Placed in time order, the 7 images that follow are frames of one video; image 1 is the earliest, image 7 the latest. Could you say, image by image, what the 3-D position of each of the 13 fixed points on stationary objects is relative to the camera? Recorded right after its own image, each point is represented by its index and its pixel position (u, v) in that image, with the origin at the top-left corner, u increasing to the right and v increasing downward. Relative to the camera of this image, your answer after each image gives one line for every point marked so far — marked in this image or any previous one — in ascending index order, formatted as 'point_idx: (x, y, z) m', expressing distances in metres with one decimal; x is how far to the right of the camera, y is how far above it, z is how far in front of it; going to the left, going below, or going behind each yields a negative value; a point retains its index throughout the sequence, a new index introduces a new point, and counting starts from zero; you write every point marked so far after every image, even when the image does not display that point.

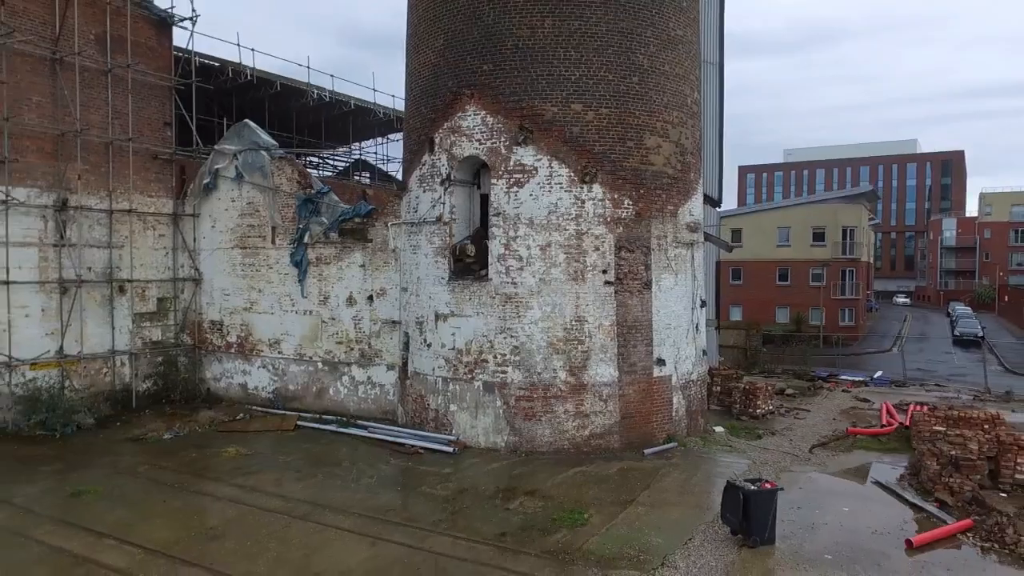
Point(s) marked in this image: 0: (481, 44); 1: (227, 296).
0: (-0.4, +3.4, +10.2) m
1: (-5.1, -0.1, +13.0) m
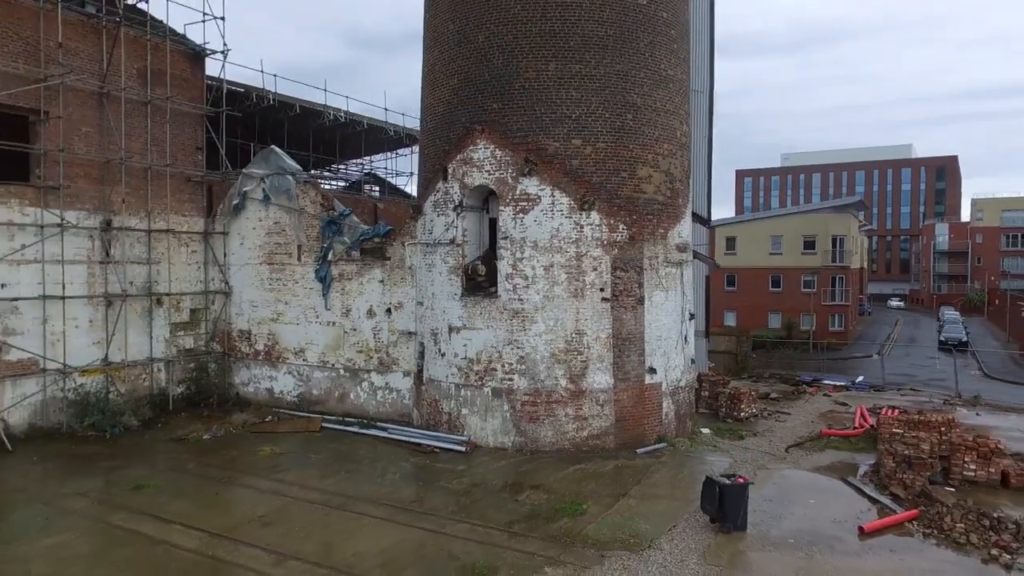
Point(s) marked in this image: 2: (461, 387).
0: (-0.3, +3.2, +11.3) m
1: (-5.0, -0.4, +14.1) m
2: (-0.8, -1.6, +11.5) m
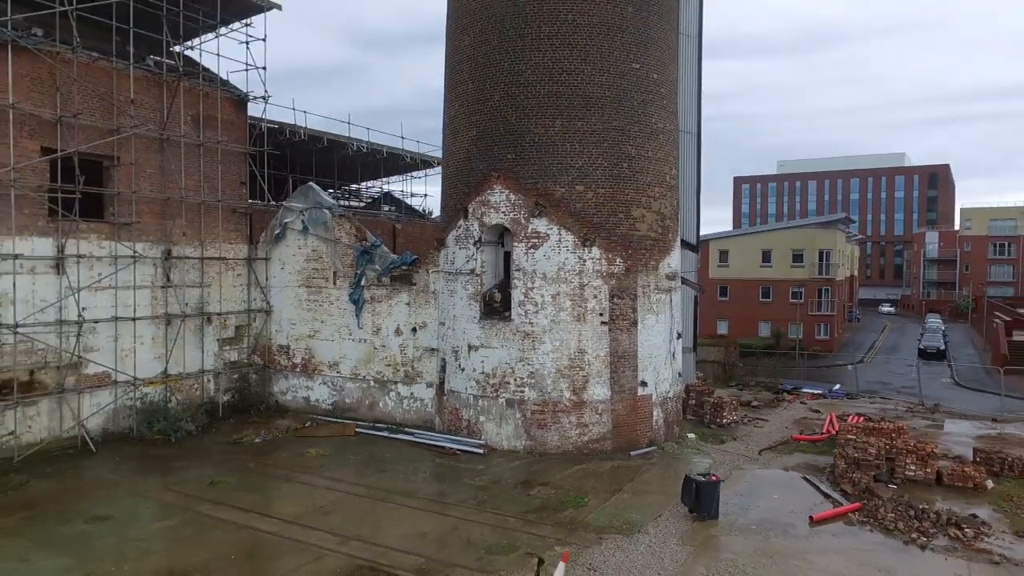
0: (-0.1, +2.7, +13.1) m
1: (-4.8, -0.8, +15.9) m
2: (-0.6, -2.0, +13.3) m
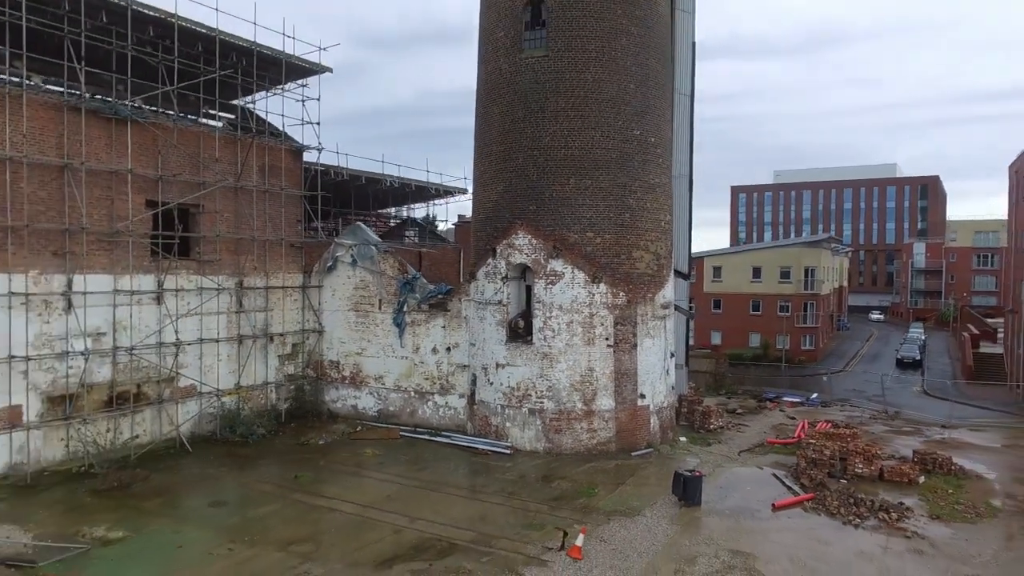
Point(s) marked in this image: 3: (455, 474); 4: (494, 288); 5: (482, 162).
0: (+0.4, +2.1, +15.8) m
1: (-4.3, -1.4, +18.6) m
2: (-0.1, -2.6, +16.0) m
3: (-1.1, -3.7, +14.5) m
4: (-0.4, 0.0, +16.2) m
5: (-0.7, +3.0, +16.8) m
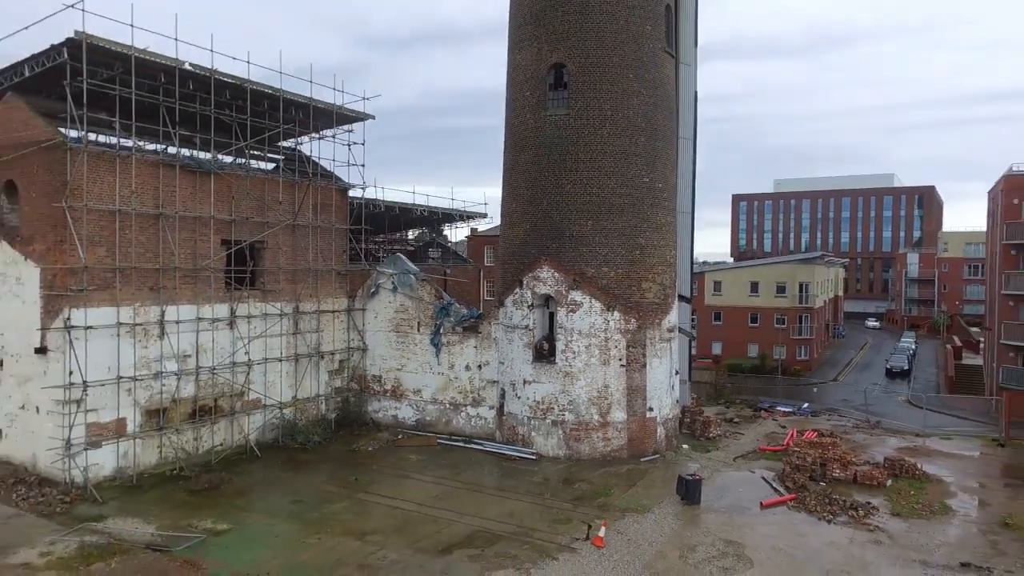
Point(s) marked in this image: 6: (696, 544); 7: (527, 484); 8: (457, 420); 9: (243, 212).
0: (+1.0, +1.4, +18.1) m
1: (-3.7, -2.1, +21.0) m
2: (+0.5, -3.3, +18.4) m
3: (-0.5, -4.4, +16.9) m
4: (+0.2, -0.7, +18.6) m
5: (-0.1, +2.3, +19.2) m
6: (+3.2, -4.5, +12.7) m
7: (+0.3, -4.4, +16.3) m
8: (-1.5, -3.6, +19.8) m
9: (-6.7, +1.9, +18.0) m
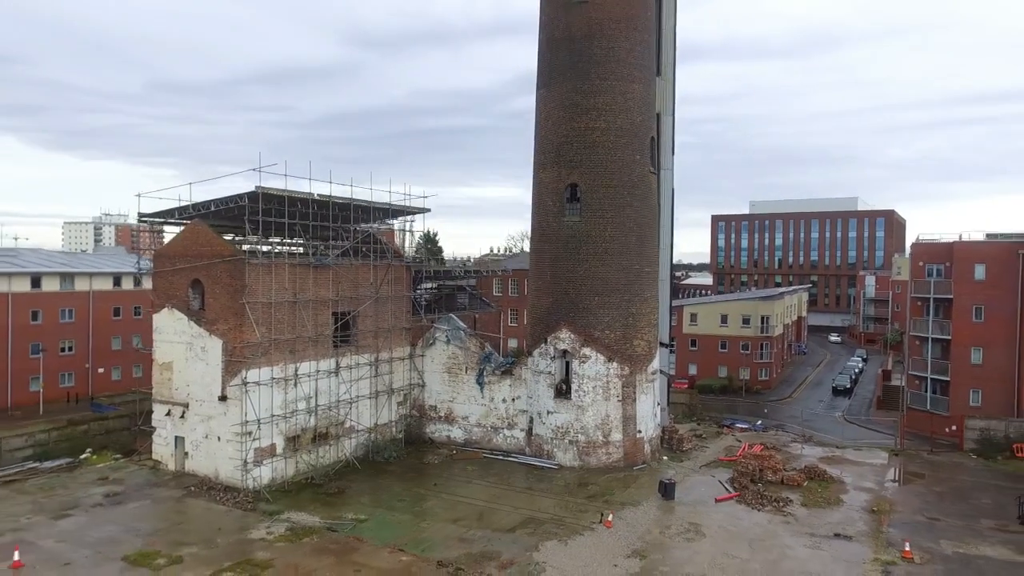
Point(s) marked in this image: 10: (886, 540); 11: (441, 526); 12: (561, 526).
0: (+1.9, -0.5, +25.1) m
1: (-2.8, -4.1, +27.8) m
2: (+1.4, -5.3, +25.3) m
3: (+0.5, -6.4, +23.8) m
4: (+1.2, -2.6, +25.5) m
5: (+0.9, +0.3, +26.1) m
6: (+4.3, -6.5, +19.7) m
7: (+1.3, -6.4, +23.2) m
8: (-0.6, -5.6, +26.7) m
9: (-5.8, -0.1, +24.8) m
10: (+9.5, -6.4, +18.3) m
11: (-1.9, -6.4, +19.4) m
12: (+1.3, -6.5, +19.5) m
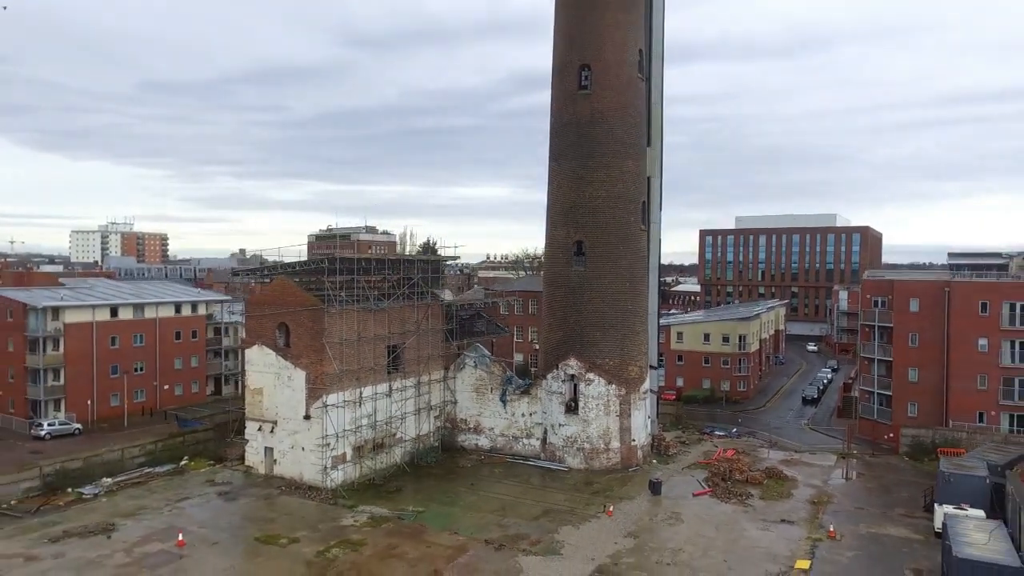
0: (+2.7, -2.1, +31.0) m
1: (-2.0, -5.7, +33.7) m
2: (+2.2, -6.9, +31.2) m
3: (+1.3, -8.0, +29.7) m
4: (+2.0, -4.2, +31.4) m
5: (+1.6, -1.3, +32.1) m
6: (+5.2, -8.0, +25.6) m
7: (+2.2, -8.0, +29.1) m
8: (+0.2, -7.2, +32.6) m
9: (-5.0, -1.7, +30.7) m
10: (+10.4, -8.0, +24.3) m
11: (-1.1, -8.0, +25.3) m
12: (+2.1, -8.0, +25.4) m
